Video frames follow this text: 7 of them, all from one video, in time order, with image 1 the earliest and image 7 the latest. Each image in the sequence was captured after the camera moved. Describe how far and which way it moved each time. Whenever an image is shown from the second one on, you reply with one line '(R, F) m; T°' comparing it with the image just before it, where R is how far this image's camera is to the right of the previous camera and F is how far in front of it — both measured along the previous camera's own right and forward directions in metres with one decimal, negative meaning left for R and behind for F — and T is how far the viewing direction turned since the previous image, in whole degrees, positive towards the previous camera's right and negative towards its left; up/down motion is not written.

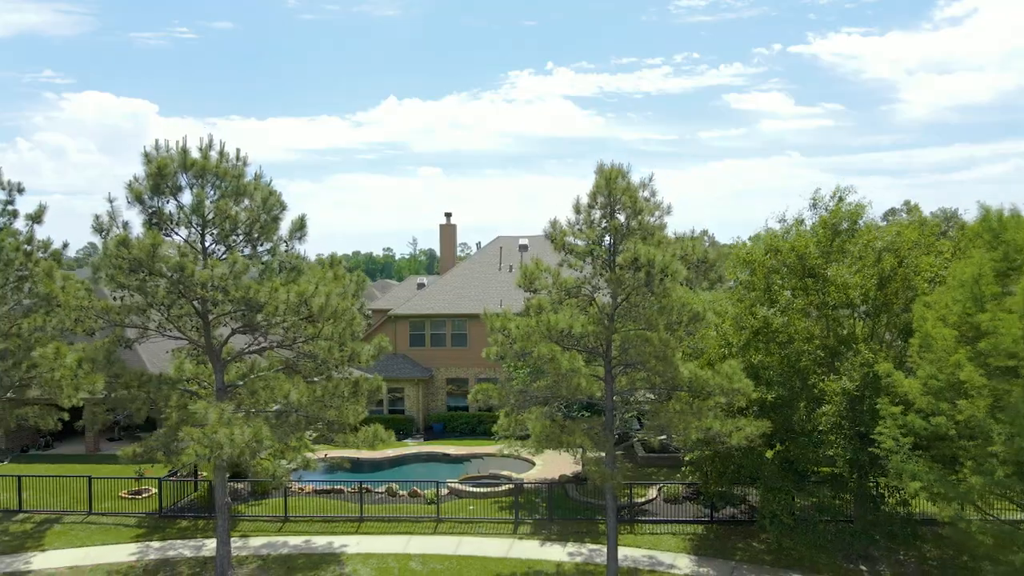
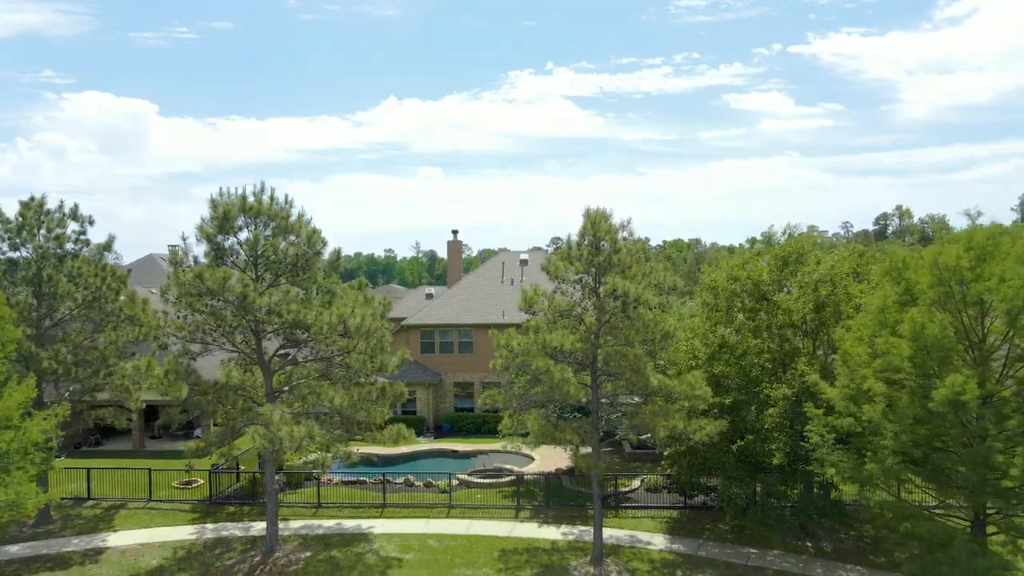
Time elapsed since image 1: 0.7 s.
(-0.1, -2.9) m; 0°
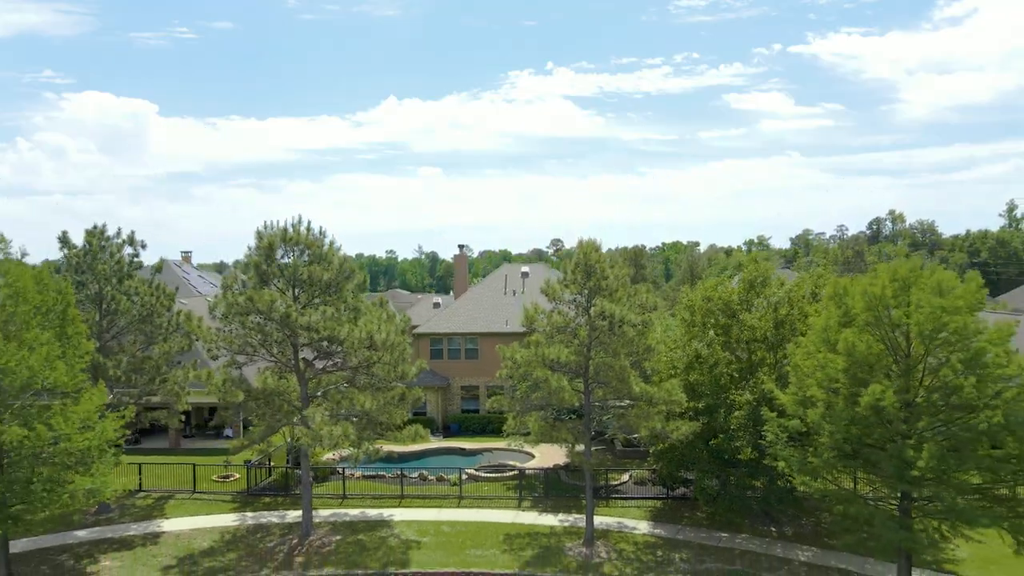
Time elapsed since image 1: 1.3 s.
(-0.1, -2.7) m; 0°
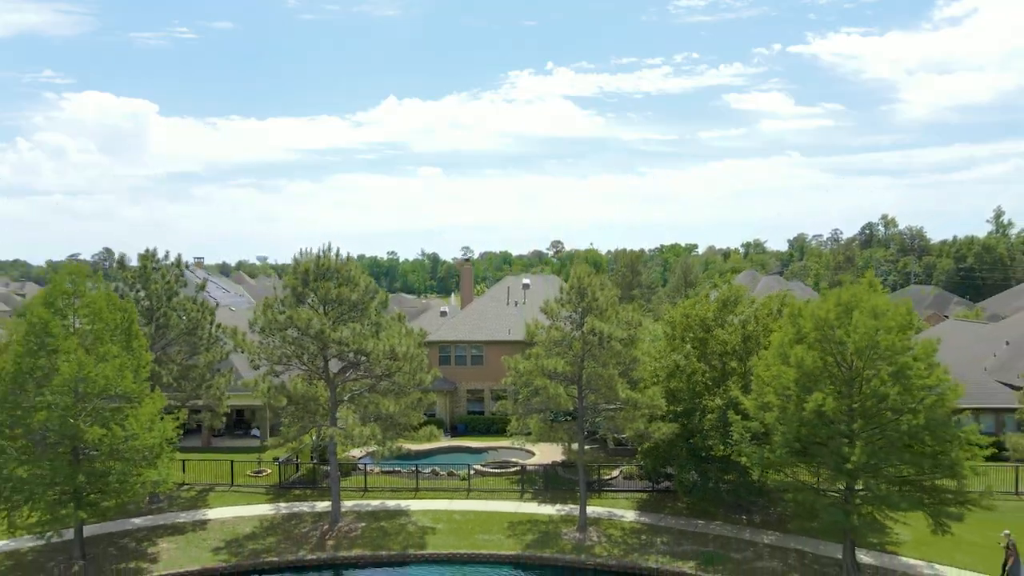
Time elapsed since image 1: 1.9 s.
(-0.1, -3.0) m; 0°
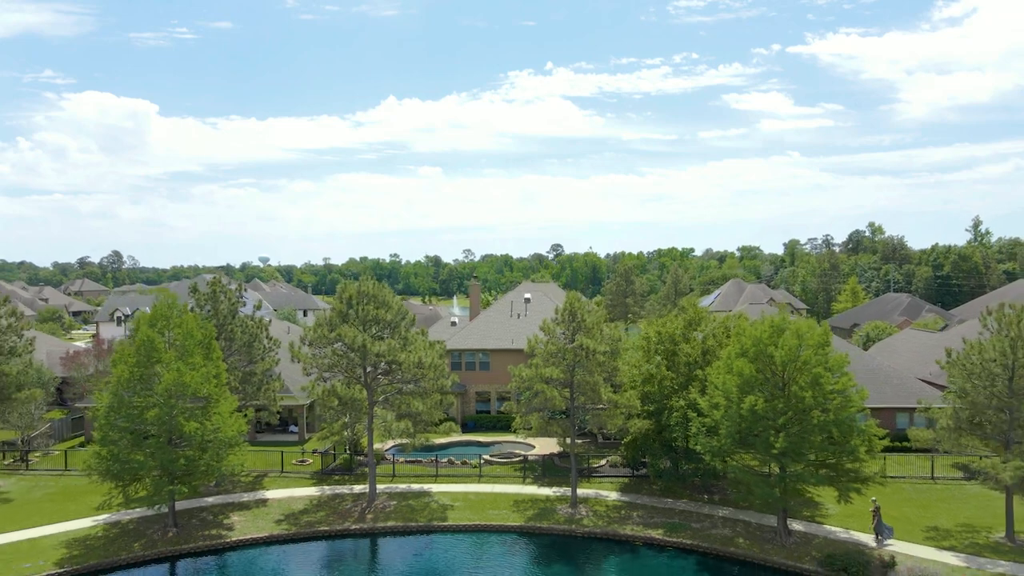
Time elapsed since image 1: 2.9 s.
(-0.2, -5.3) m; 0°
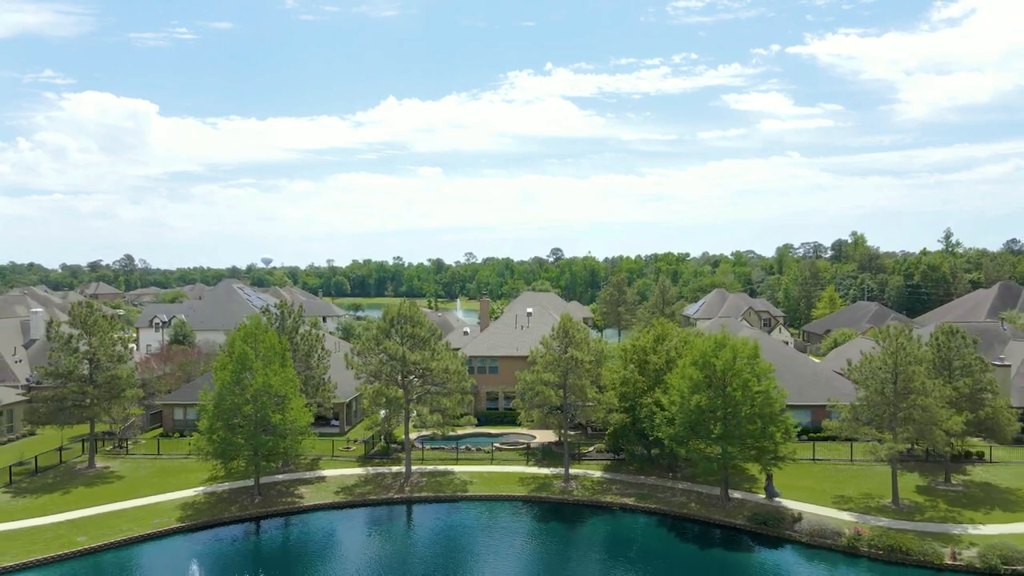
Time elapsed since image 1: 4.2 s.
(-0.3, -7.9) m; 0°
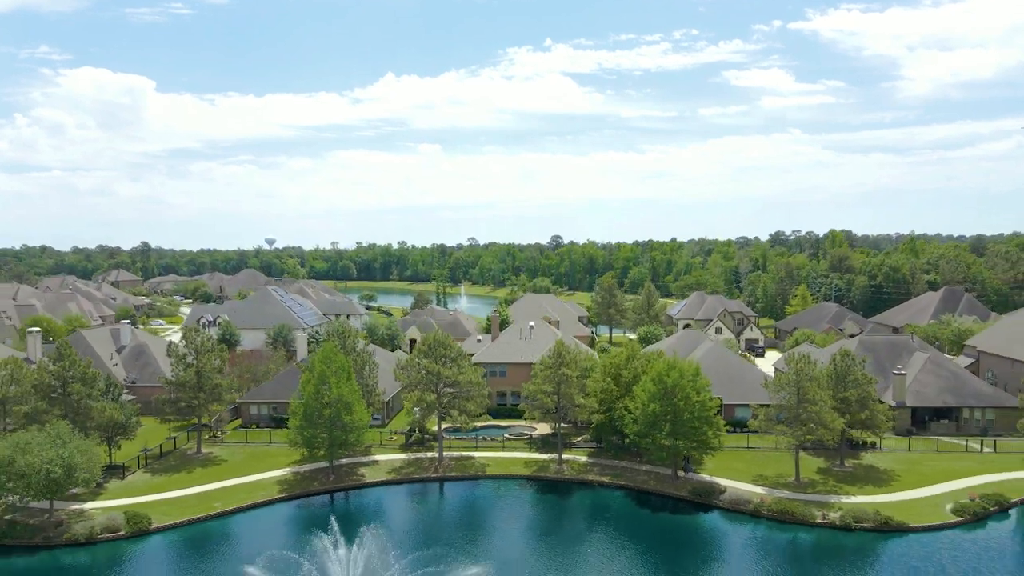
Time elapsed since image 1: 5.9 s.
(-0.5, -11.8) m; 0°
